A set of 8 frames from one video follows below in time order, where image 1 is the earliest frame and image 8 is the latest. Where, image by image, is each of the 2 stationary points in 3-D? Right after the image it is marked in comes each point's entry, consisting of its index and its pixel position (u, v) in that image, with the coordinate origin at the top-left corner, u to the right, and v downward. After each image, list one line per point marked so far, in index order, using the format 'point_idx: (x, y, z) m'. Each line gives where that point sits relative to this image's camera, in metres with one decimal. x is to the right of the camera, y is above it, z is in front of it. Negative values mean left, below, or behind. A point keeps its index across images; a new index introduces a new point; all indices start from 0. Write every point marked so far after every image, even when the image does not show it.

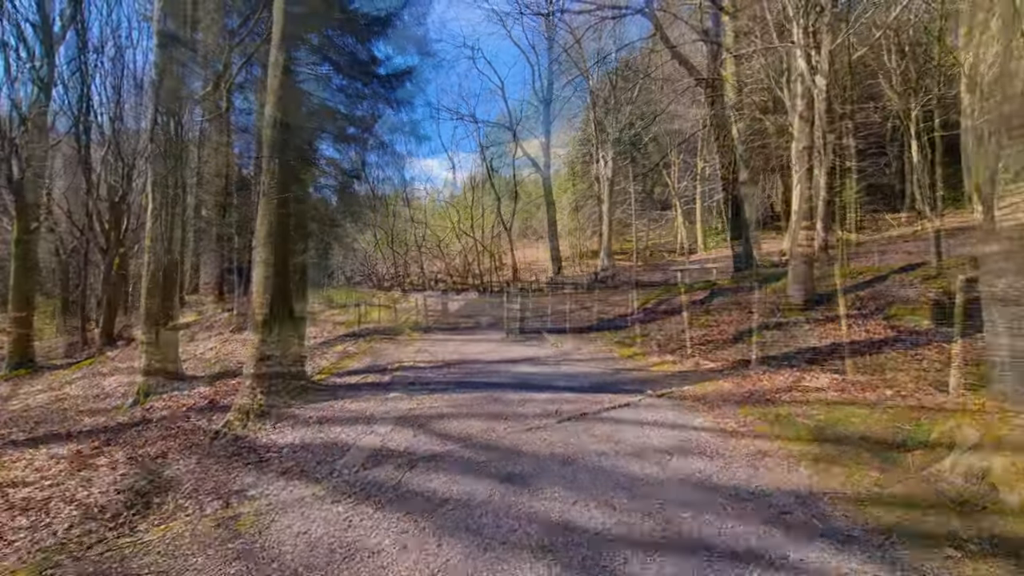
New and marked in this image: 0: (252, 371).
0: (-2.9, -0.8, +5.6) m
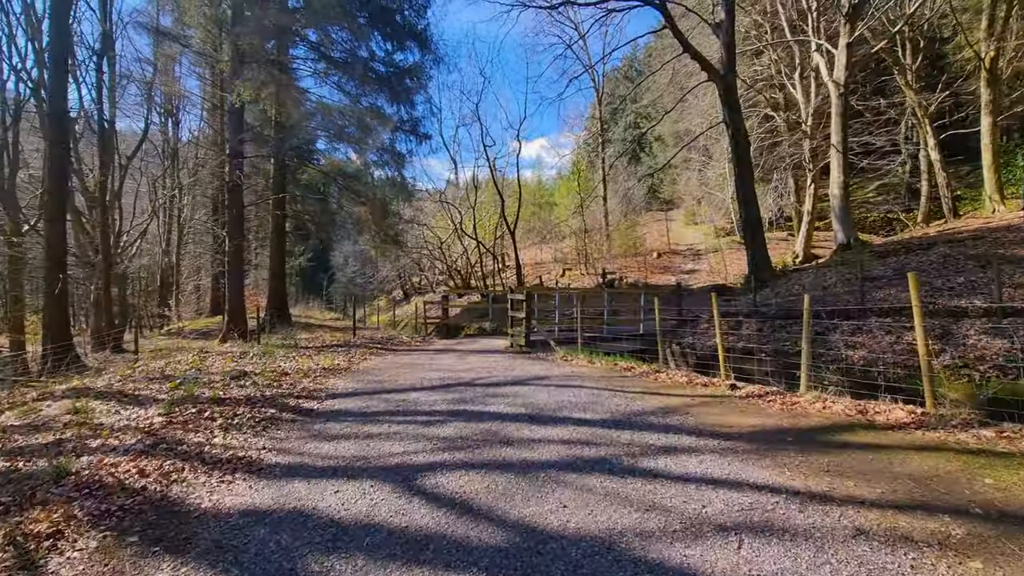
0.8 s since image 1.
0: (-2.8, -0.8, +5.1) m
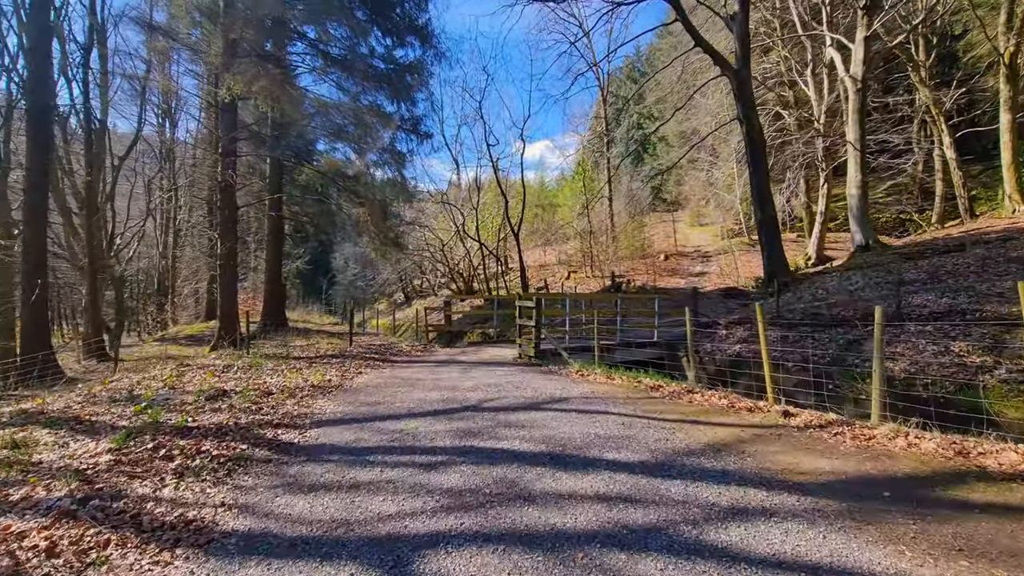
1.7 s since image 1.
0: (-2.7, -0.9, +4.5) m
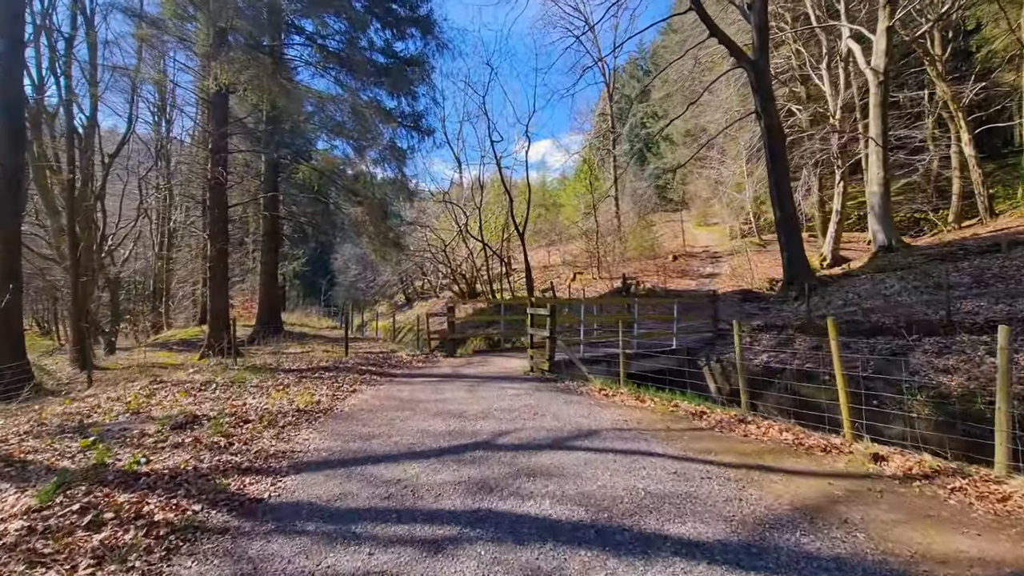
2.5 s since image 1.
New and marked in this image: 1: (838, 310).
0: (-2.6, -1.0, +3.9) m
1: (+5.2, -0.3, +8.2) m
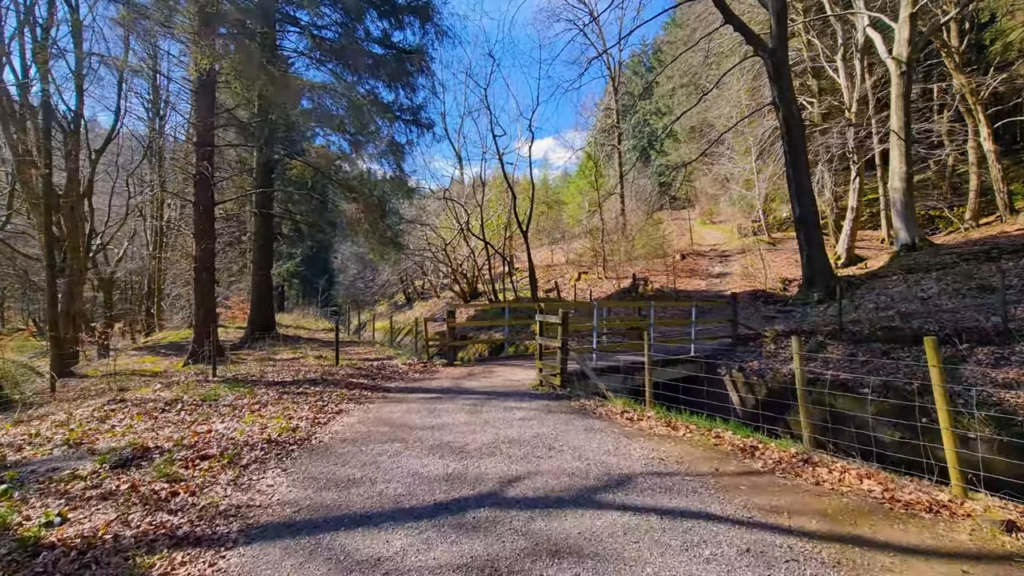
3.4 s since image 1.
0: (-2.5, -1.1, +3.3) m
1: (+5.3, -0.4, +7.5) m
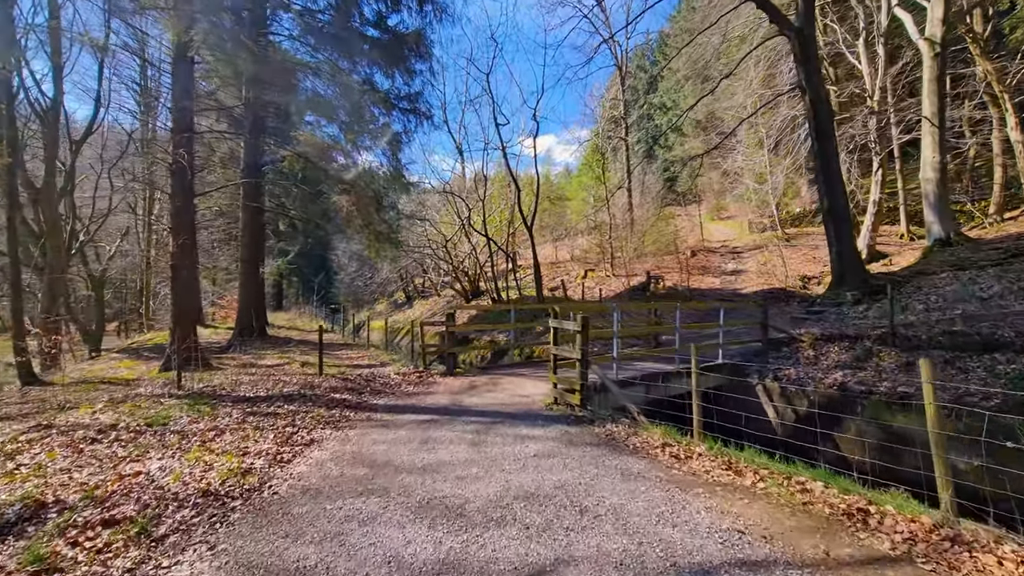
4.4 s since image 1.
0: (-2.5, -1.1, +2.4) m
1: (+5.4, -0.4, +6.7) m
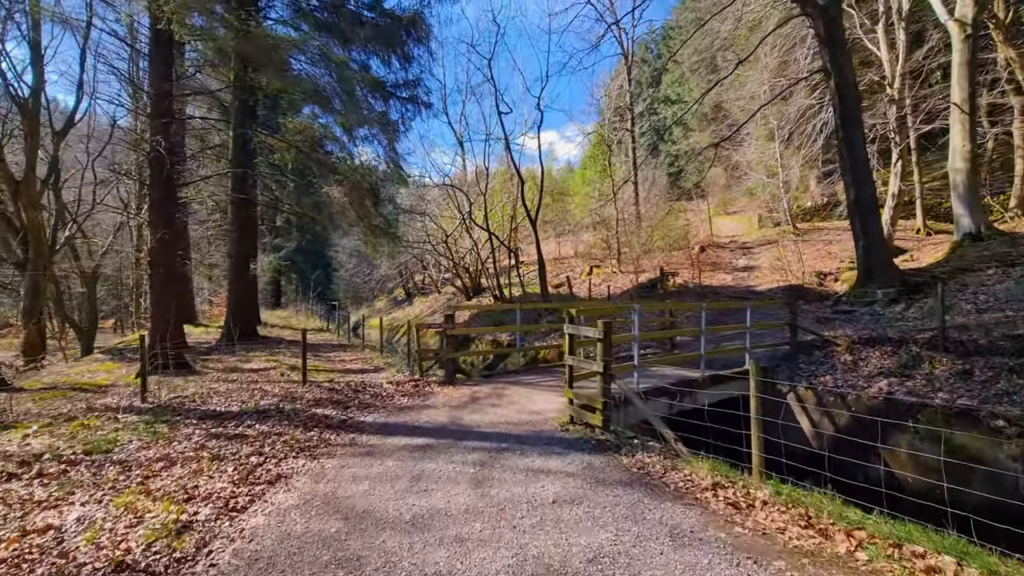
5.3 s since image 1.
0: (-2.4, -1.1, +1.8) m
1: (+5.4, -0.3, +6.0) m
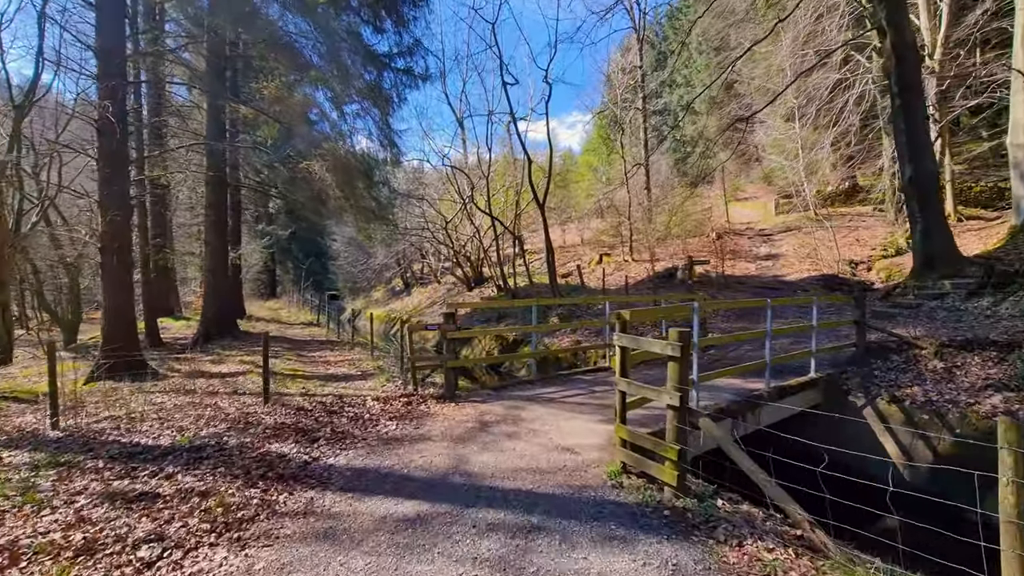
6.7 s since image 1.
0: (-2.2, -1.1, +0.6) m
1: (+5.6, -0.3, +4.8) m
